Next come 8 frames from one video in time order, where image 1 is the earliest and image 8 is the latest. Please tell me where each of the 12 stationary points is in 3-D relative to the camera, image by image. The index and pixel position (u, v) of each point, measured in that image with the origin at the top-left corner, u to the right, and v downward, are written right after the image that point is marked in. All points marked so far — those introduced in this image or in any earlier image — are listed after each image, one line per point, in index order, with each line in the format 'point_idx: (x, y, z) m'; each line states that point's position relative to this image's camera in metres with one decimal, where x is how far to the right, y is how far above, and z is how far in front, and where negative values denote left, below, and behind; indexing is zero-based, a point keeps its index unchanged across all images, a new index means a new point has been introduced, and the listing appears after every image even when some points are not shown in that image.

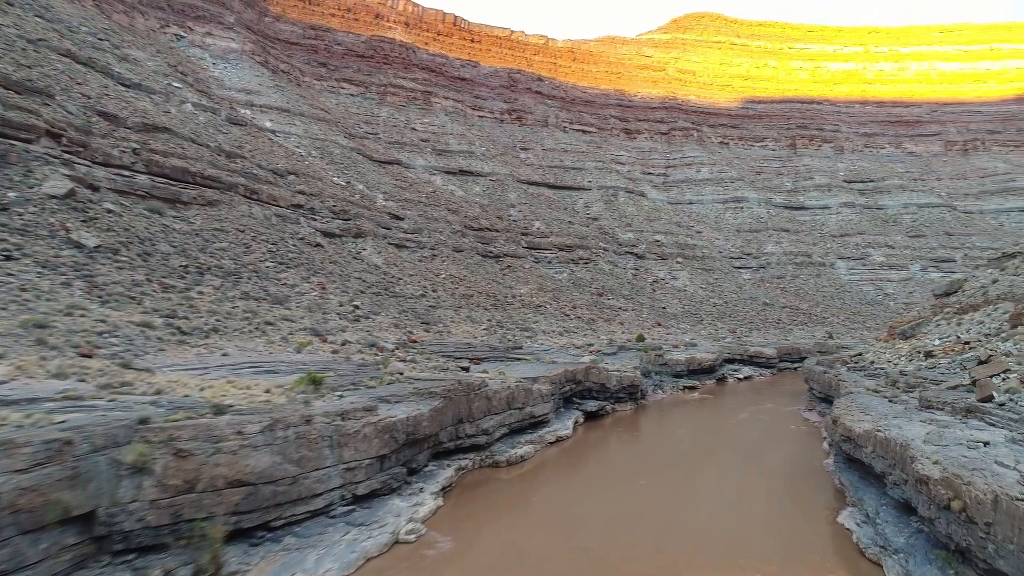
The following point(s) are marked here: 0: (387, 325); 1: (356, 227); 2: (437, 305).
0: (-1.6, -0.5, +9.2) m
1: (-3.7, +1.4, +16.8) m
2: (-1.4, -0.3, +13.1) m
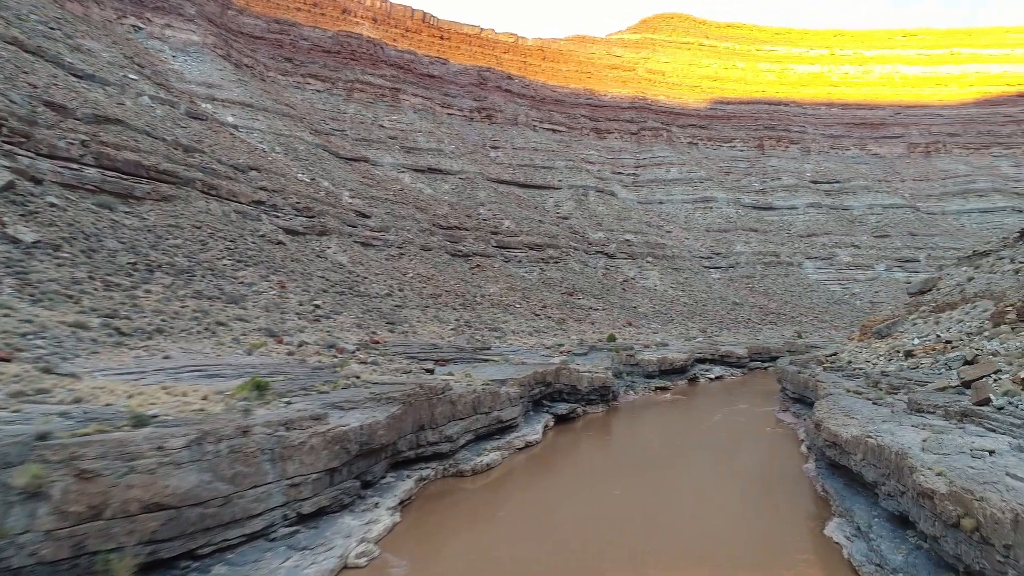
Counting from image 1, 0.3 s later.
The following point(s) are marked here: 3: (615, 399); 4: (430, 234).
0: (-2.0, -0.4, +8.8) m
1: (-4.4, +1.4, +16.3) m
2: (-1.9, -0.3, +12.7) m
3: (+1.4, -1.6, +10.0) m
4: (-2.3, +1.5, +19.9) m
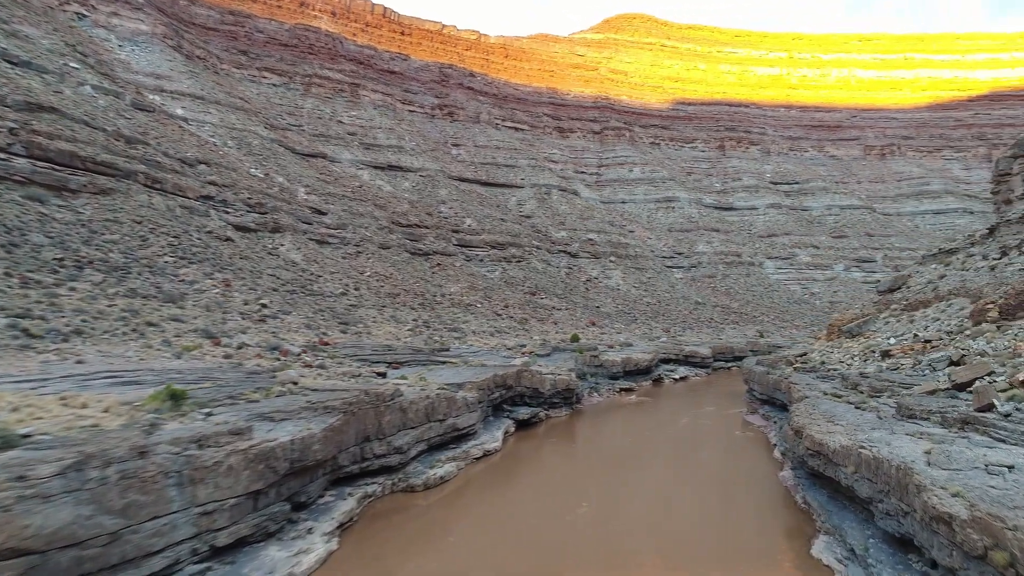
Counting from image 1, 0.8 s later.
0: (-2.5, -0.4, +8.2) m
1: (-5.2, +1.5, +15.7) m
2: (-2.6, -0.3, +12.2) m
3: (+0.9, -1.5, +9.7) m
4: (-3.3, +1.5, +19.3) m
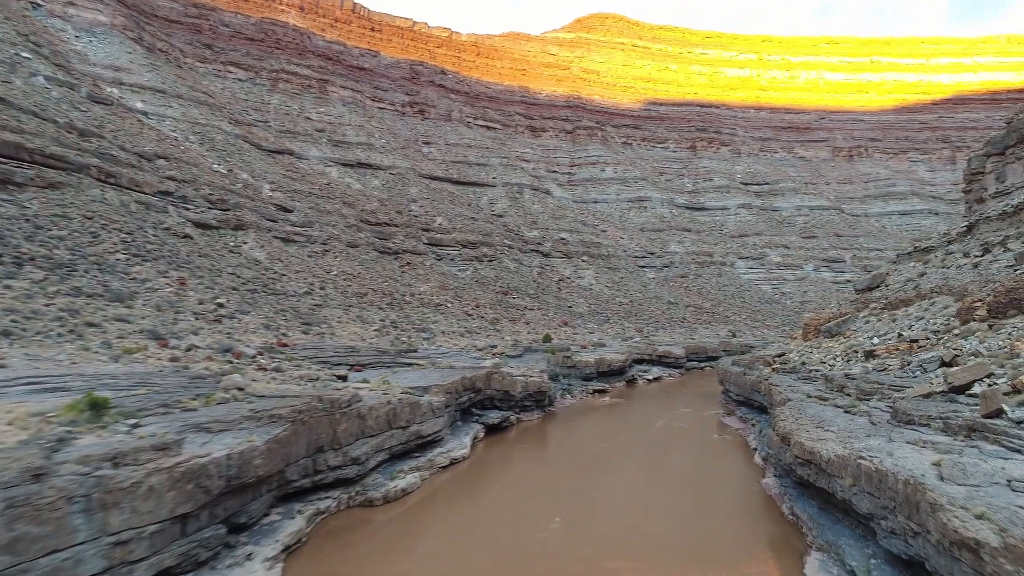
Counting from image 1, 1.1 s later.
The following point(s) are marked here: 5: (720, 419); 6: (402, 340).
0: (-2.8, -0.4, +7.8) m
1: (-5.8, +1.5, +15.1) m
2: (-3.1, -0.3, +11.8) m
3: (+0.5, -1.5, +9.4) m
4: (-4.1, +1.5, +18.8) m
5: (+2.6, -1.6, +8.7) m
6: (-1.5, -0.7, +9.8) m
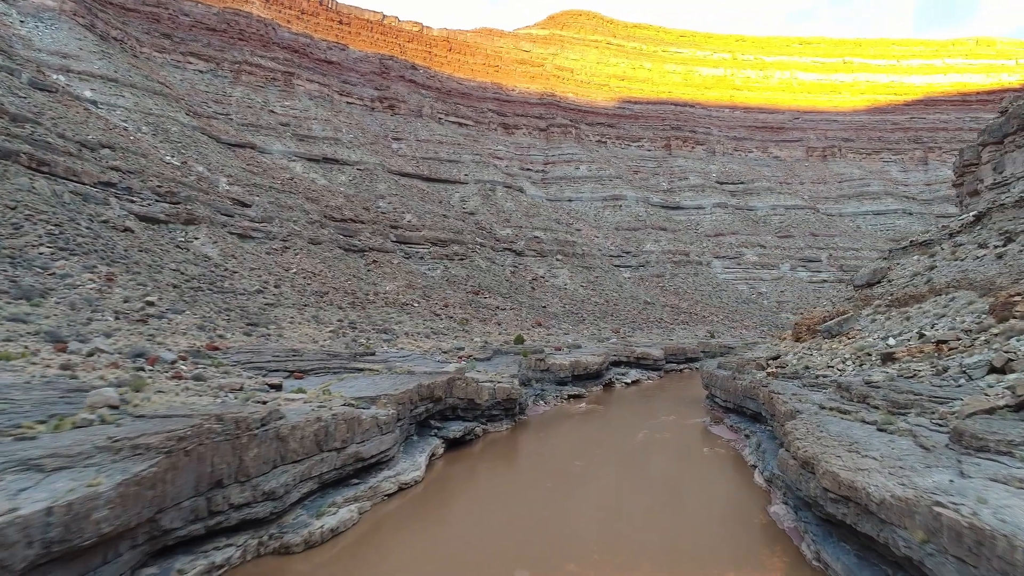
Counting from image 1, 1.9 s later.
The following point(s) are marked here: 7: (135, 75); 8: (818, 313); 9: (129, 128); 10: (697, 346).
0: (-3.1, -0.4, +6.9) m
1: (-6.4, +1.5, +14.1) m
2: (-3.6, -0.2, +10.9) m
3: (+0.1, -1.5, +8.6) m
4: (-4.8, +1.5, +17.9) m
5: (+2.2, -1.6, +8.0) m
6: (-1.9, -0.7, +9.0) m
7: (-10.0, +5.6, +19.0) m
8: (+3.8, -0.3, +9.0) m
9: (-8.7, +3.6, +16.2) m
10: (+4.2, -1.3, +16.5) m
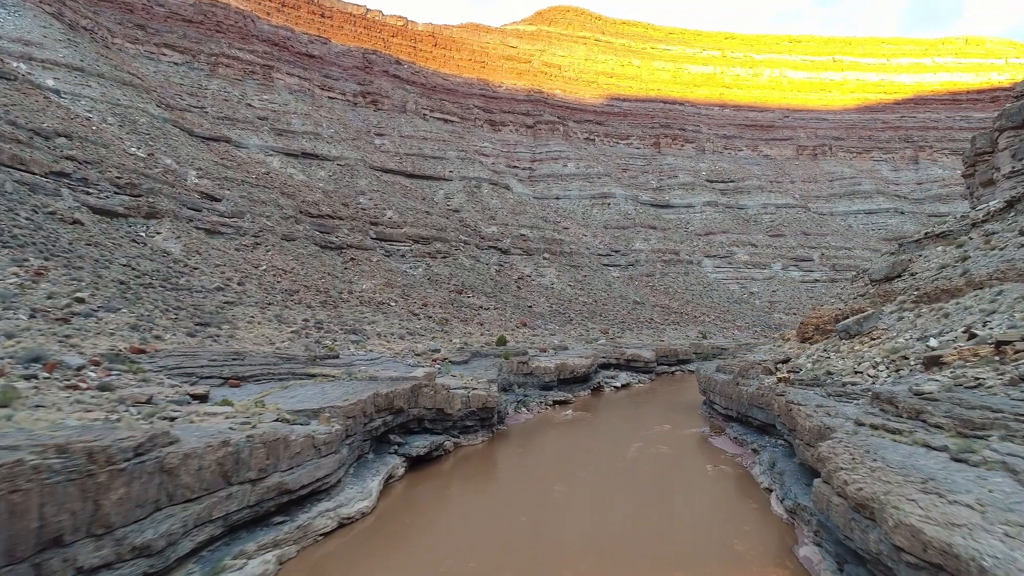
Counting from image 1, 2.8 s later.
0: (-3.3, -0.3, +6.1) m
1: (-6.7, +1.5, +13.2) m
2: (-3.8, -0.2, +10.0) m
3: (-0.1, -1.4, +7.8) m
4: (-5.2, +1.6, +17.0) m
5: (+2.0, -1.5, +7.2) m
6: (-2.1, -0.6, +8.1) m
7: (-10.4, +5.7, +18.0) m
8: (+3.6, -0.3, +8.3) m
9: (-9.0, +3.7, +15.3) m
10: (+3.9, -1.3, +15.8) m
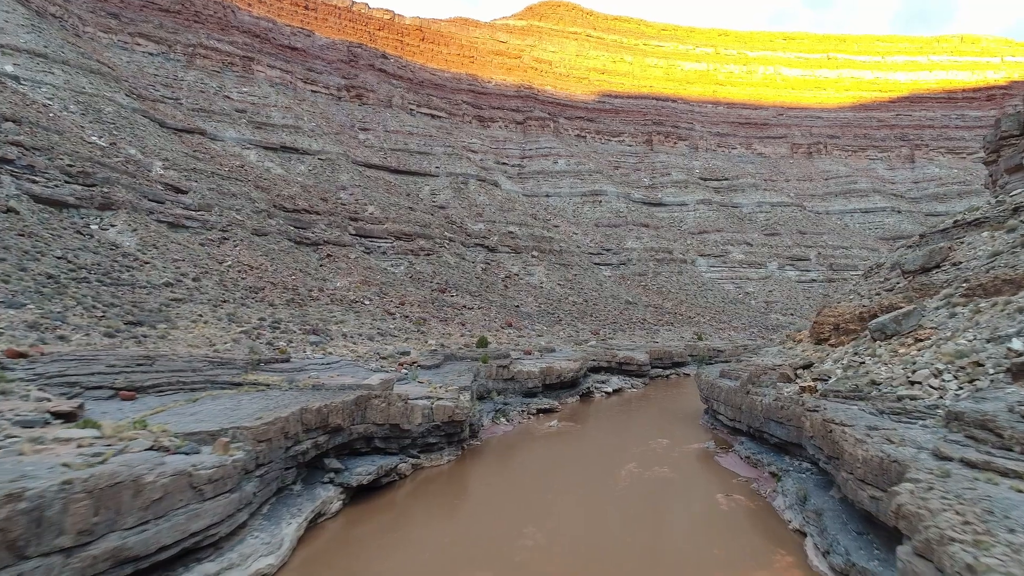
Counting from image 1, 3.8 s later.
0: (-3.5, -0.3, +5.1) m
1: (-7.0, +1.6, +12.2) m
2: (-4.1, -0.1, +9.0) m
3: (-0.3, -1.4, +6.9) m
4: (-5.5, +1.6, +16.1) m
5: (+1.8, -1.5, +6.3) m
6: (-2.4, -0.6, +7.2) m
7: (-10.7, +5.7, +17.0) m
8: (+3.4, -0.2, +7.4) m
9: (-9.3, +3.7, +14.3) m
10: (+3.6, -1.2, +14.9) m
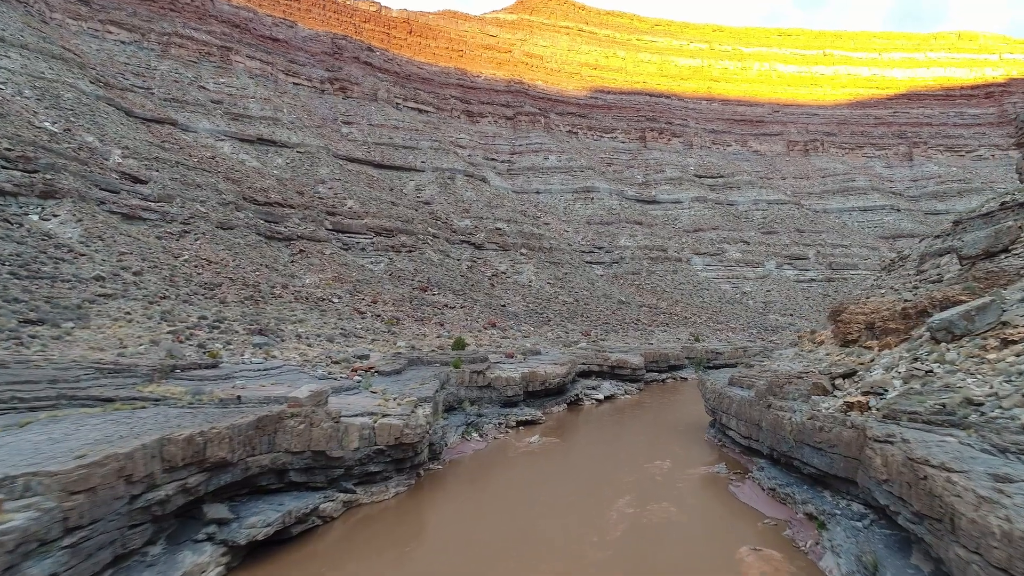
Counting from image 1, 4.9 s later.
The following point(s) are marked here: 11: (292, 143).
0: (-3.7, -0.2, +4.0) m
1: (-7.3, +1.6, +11.1) m
2: (-4.3, -0.1, +7.9) m
3: (-0.6, -1.3, +5.8) m
4: (-5.8, +1.7, +14.9) m
5: (+1.5, -1.4, +5.3) m
6: (-2.6, -0.5, +6.1) m
7: (-11.0, +5.8, +15.8) m
8: (+3.2, -0.2, +6.4) m
9: (-9.6, +3.8, +13.2) m
10: (+3.3, -1.2, +13.8) m
11: (-6.2, +4.1, +19.7) m
